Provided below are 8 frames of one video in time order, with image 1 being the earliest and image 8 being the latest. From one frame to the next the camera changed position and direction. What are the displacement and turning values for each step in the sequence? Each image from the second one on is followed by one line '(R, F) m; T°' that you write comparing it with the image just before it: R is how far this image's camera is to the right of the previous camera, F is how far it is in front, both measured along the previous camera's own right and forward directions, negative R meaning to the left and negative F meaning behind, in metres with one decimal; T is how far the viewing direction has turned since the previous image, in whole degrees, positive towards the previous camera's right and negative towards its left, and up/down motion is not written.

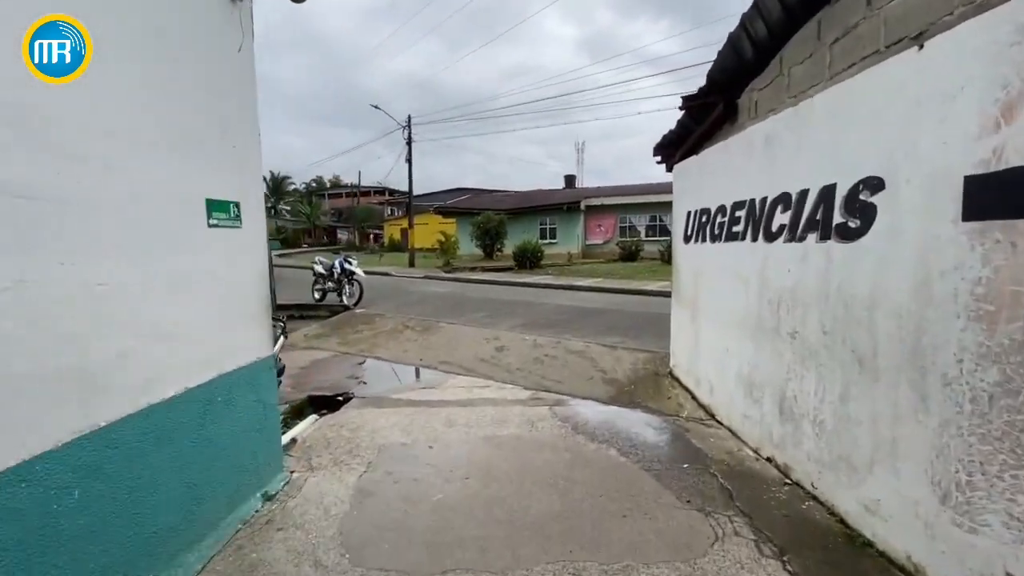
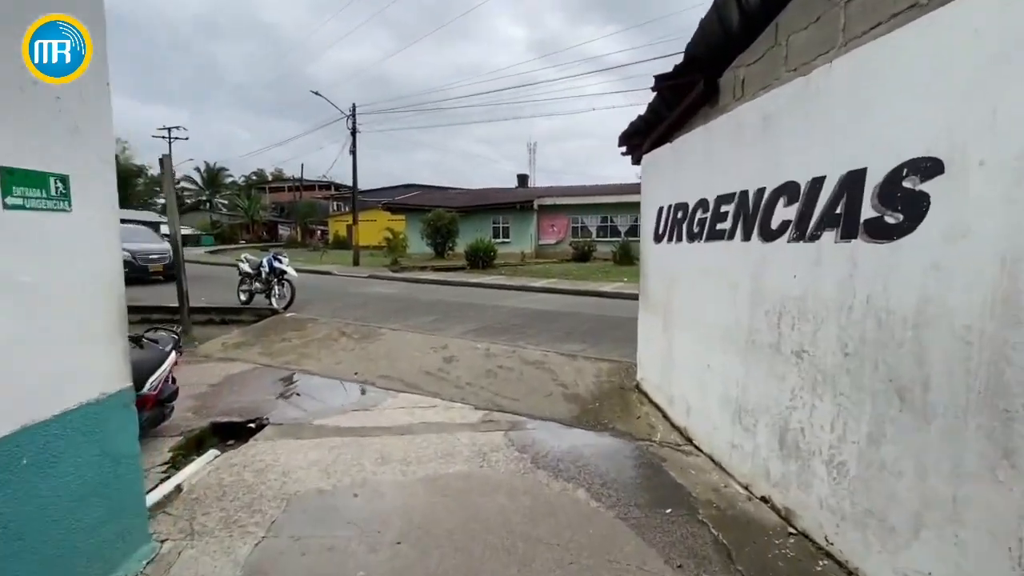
(0.0, +0.8) m; +6°
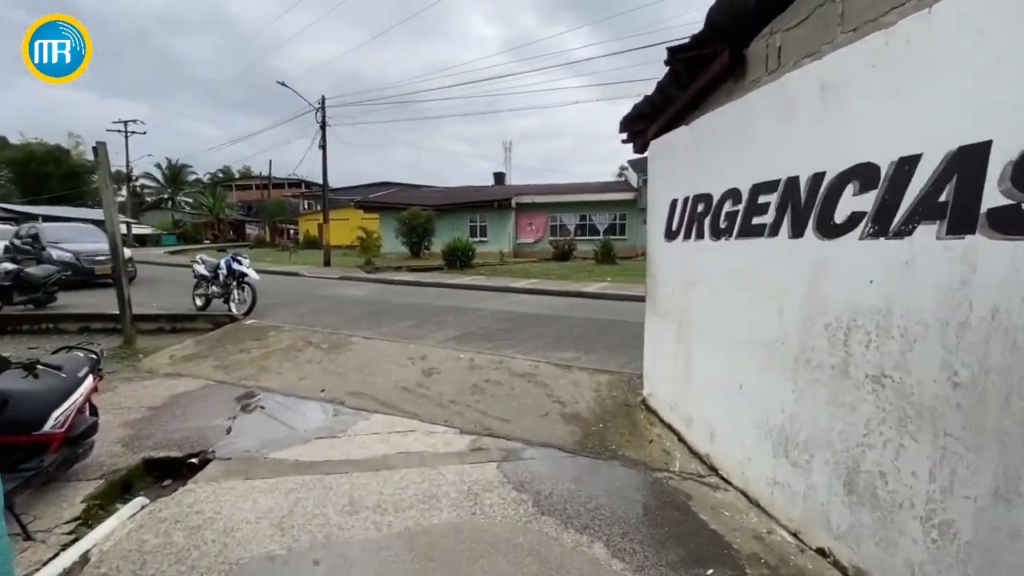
(-0.1, +0.7) m; +3°
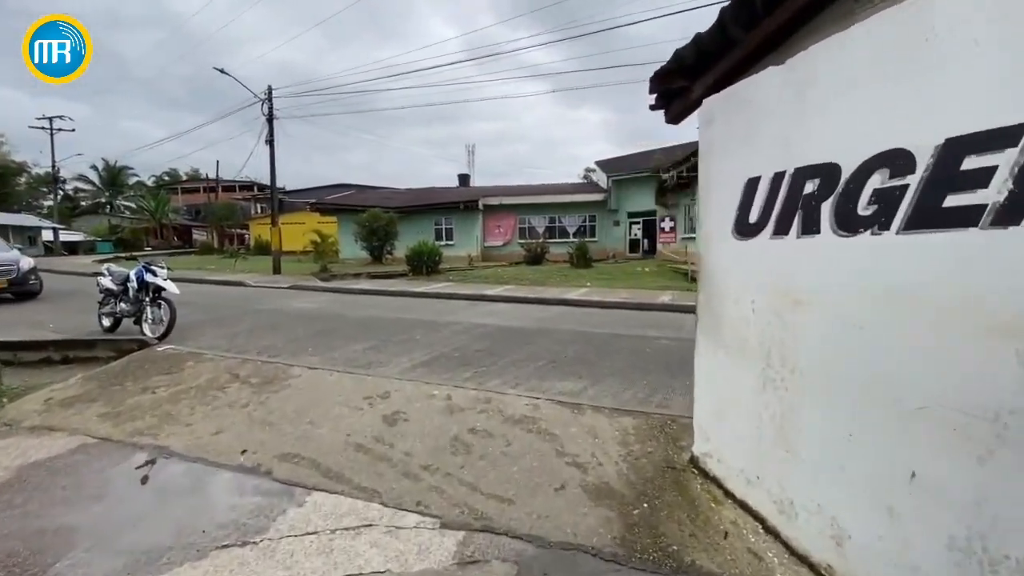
(-0.2, +1.4) m; +4°
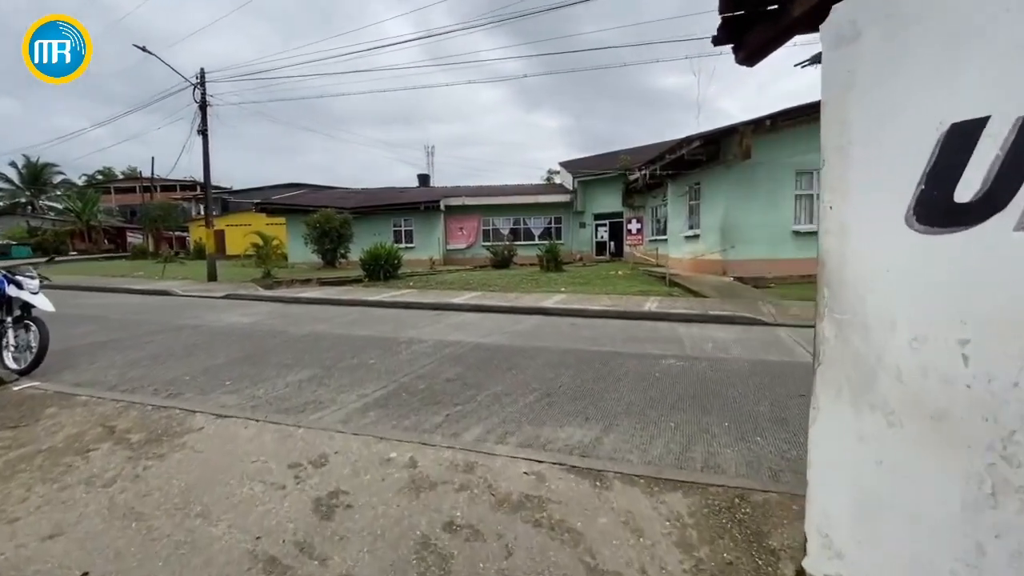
(-0.2, +1.4) m; +5°
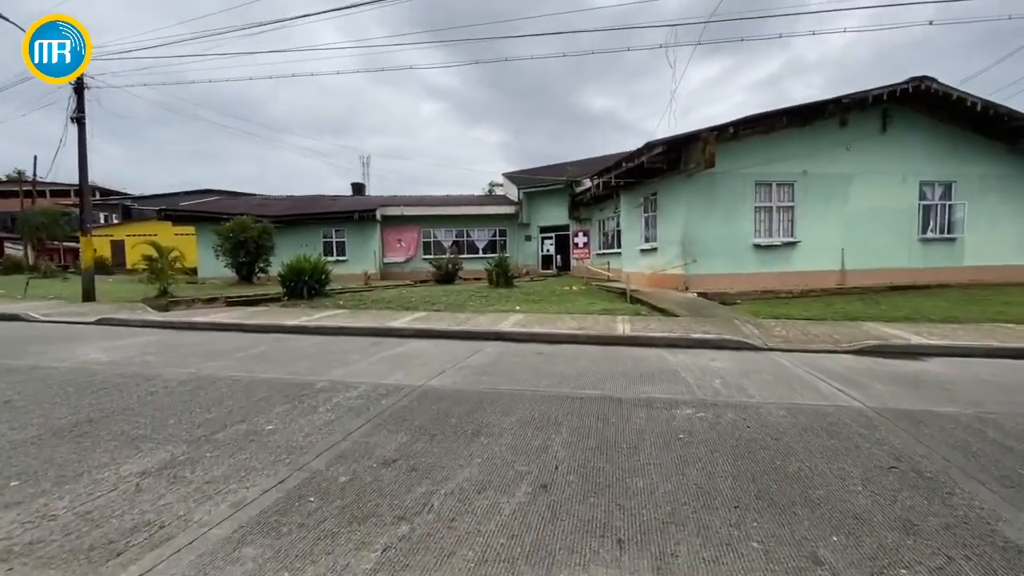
(-0.2, +1.7) m; +7°
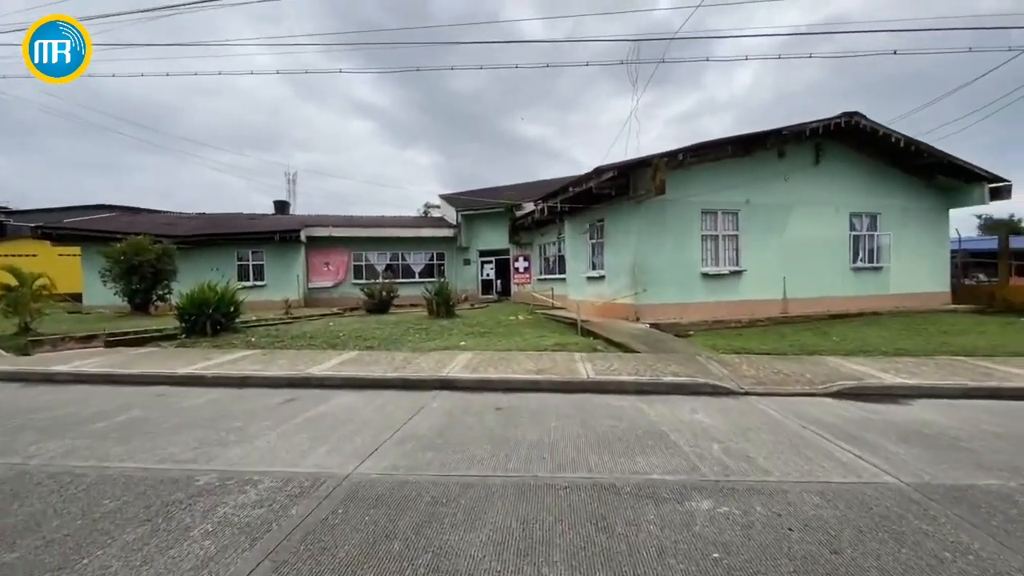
(-0.2, +1.2) m; +8°
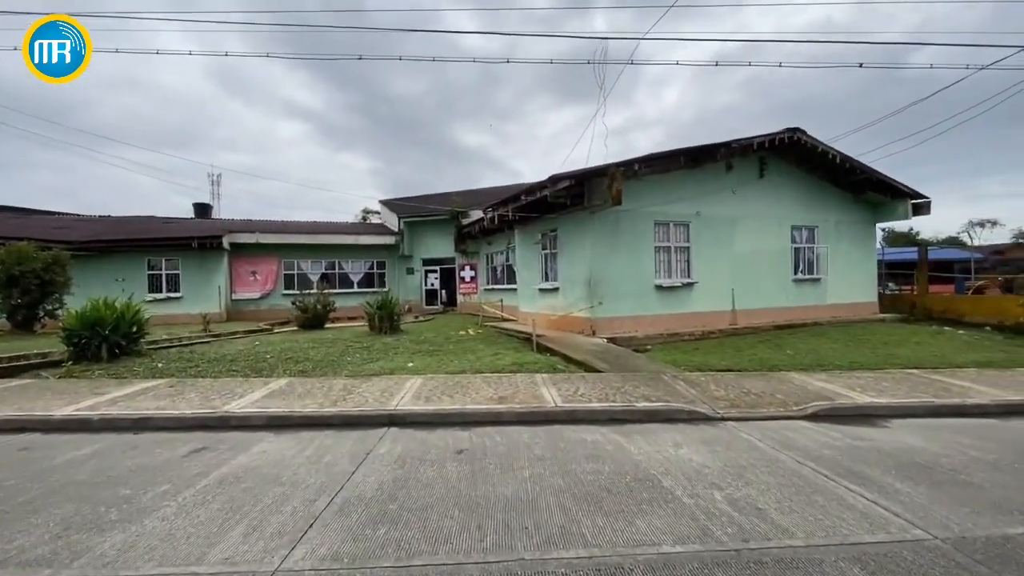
(-0.3, +0.8) m; +7°
